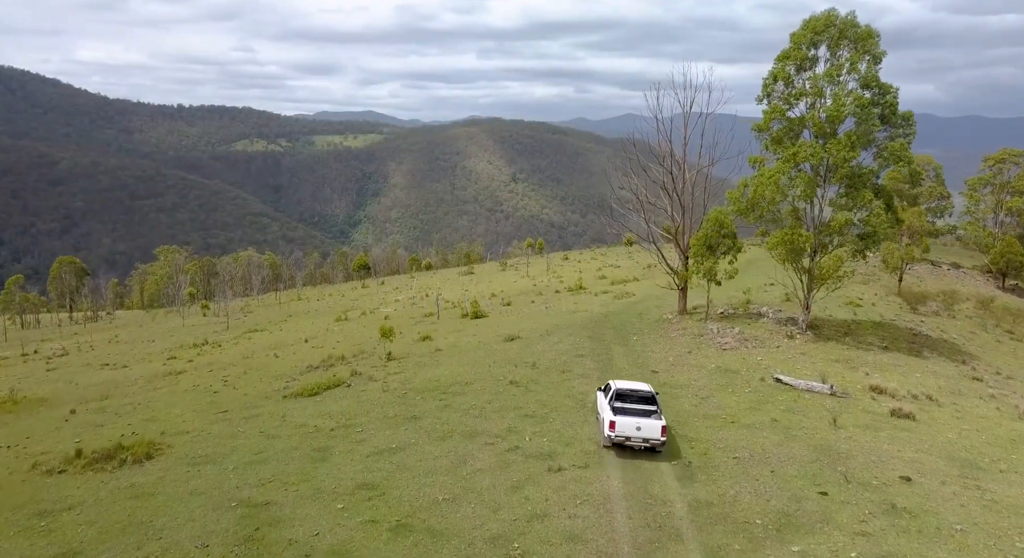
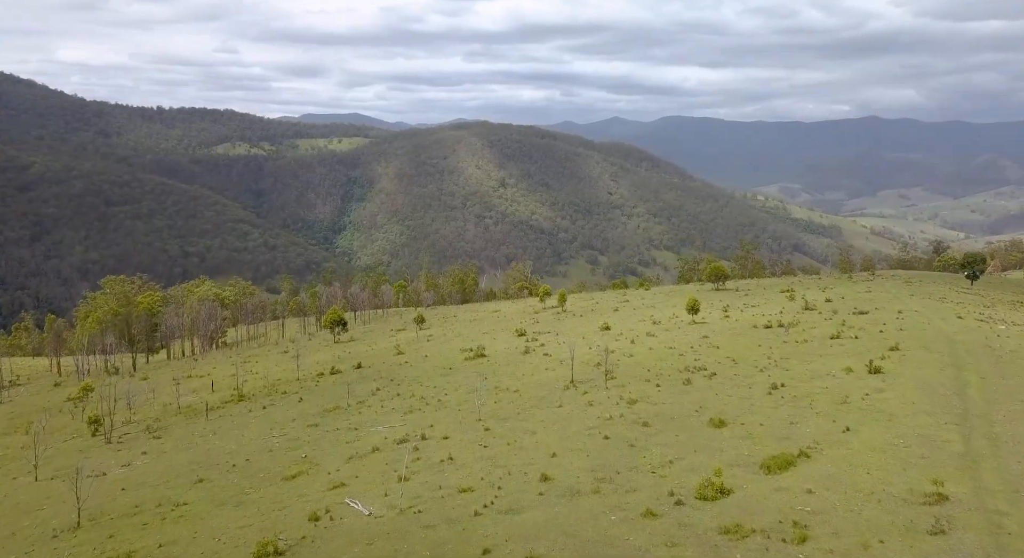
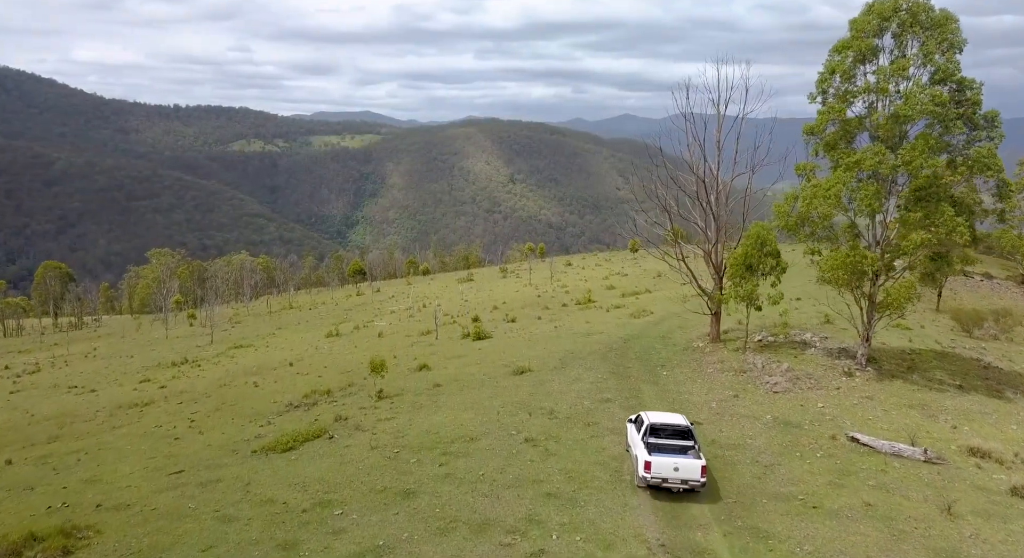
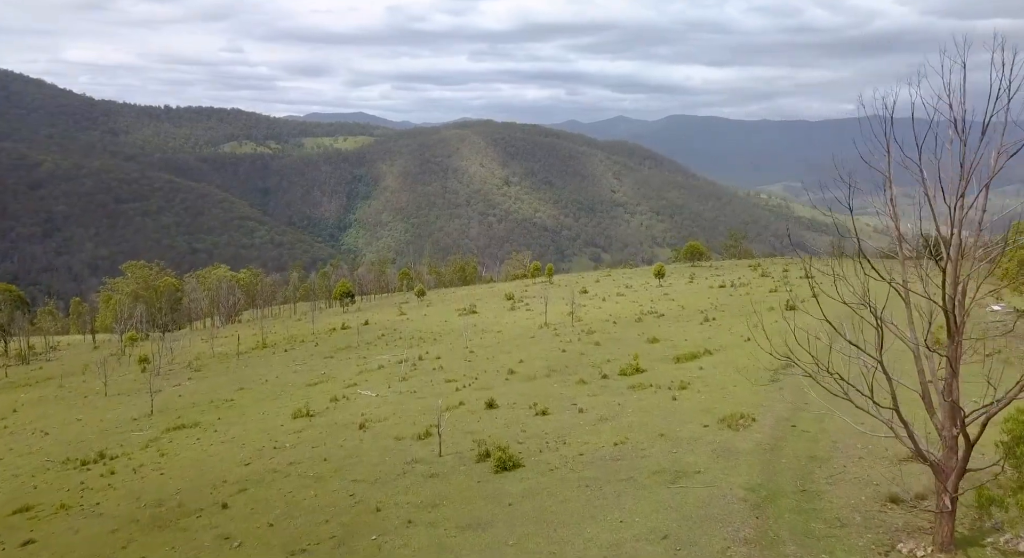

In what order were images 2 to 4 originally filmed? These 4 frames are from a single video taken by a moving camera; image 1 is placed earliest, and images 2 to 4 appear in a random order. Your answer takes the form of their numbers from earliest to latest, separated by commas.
3, 4, 2
